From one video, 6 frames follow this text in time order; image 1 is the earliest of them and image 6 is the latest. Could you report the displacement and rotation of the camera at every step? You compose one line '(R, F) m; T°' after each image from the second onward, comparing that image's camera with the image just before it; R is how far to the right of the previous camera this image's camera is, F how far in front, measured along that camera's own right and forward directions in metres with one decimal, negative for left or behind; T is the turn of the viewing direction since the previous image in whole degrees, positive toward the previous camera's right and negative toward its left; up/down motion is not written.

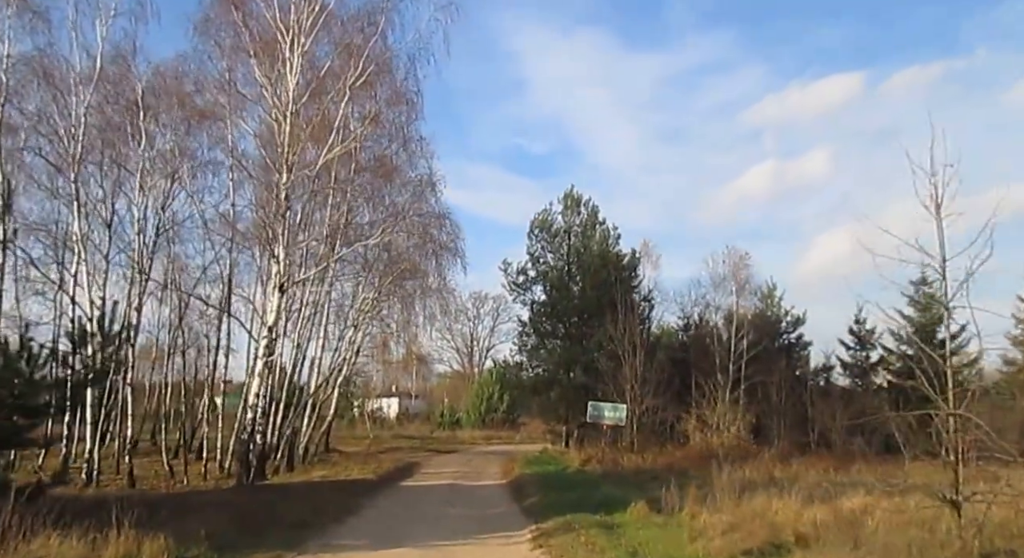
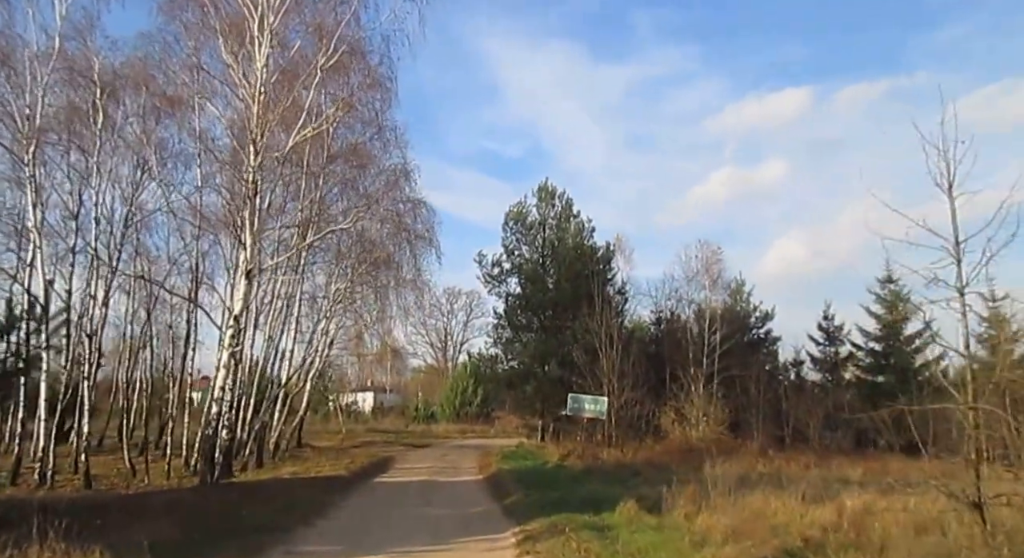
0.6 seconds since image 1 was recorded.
(-0.1, +0.7) m; +2°
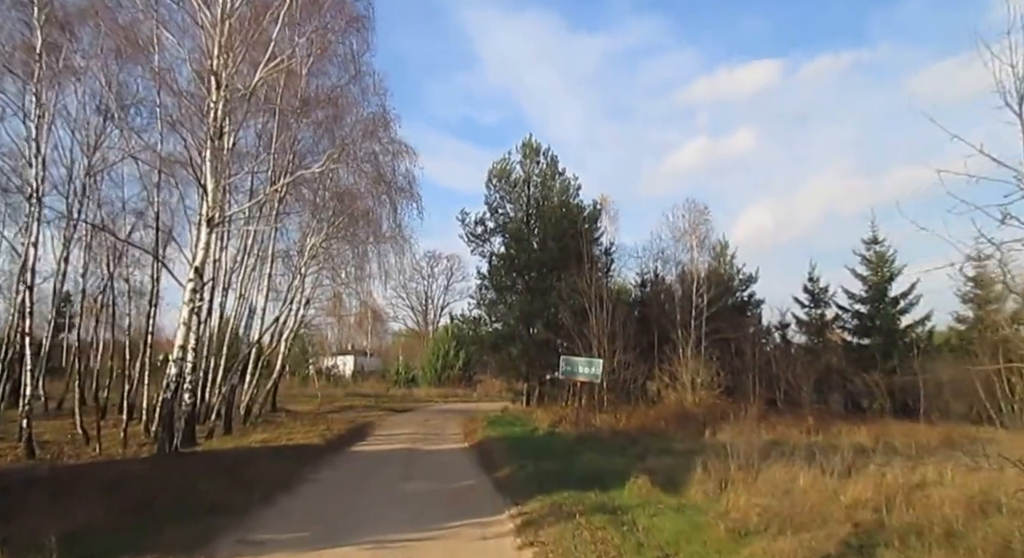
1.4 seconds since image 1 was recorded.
(-0.2, +1.5) m; +2°
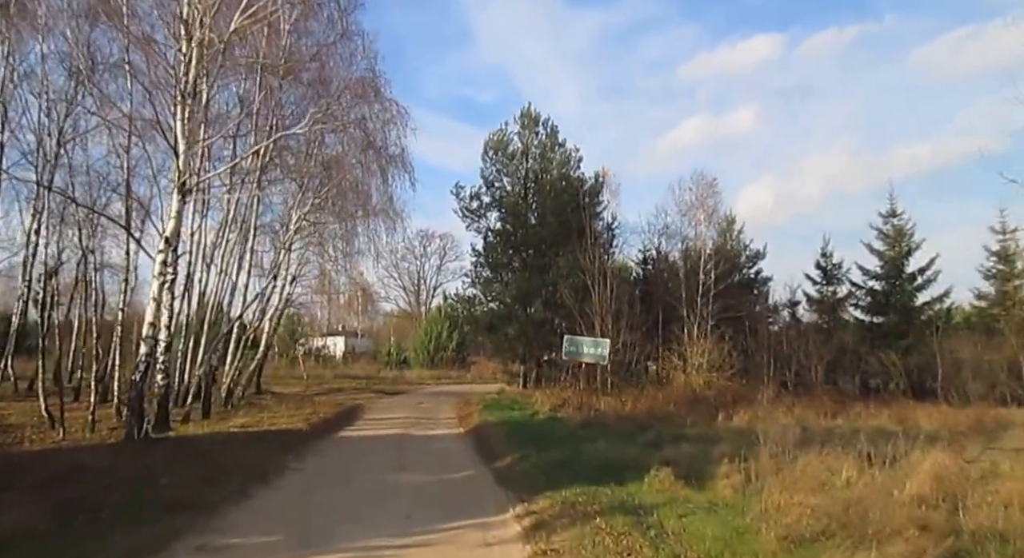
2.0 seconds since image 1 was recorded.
(-0.2, +1.4) m; +1°
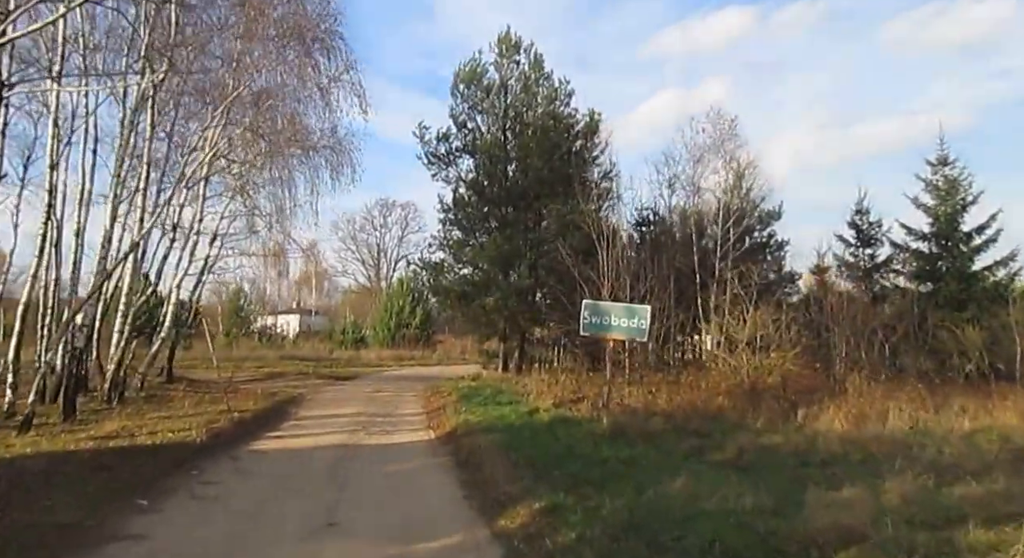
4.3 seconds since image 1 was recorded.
(-0.5, +5.4) m; +3°
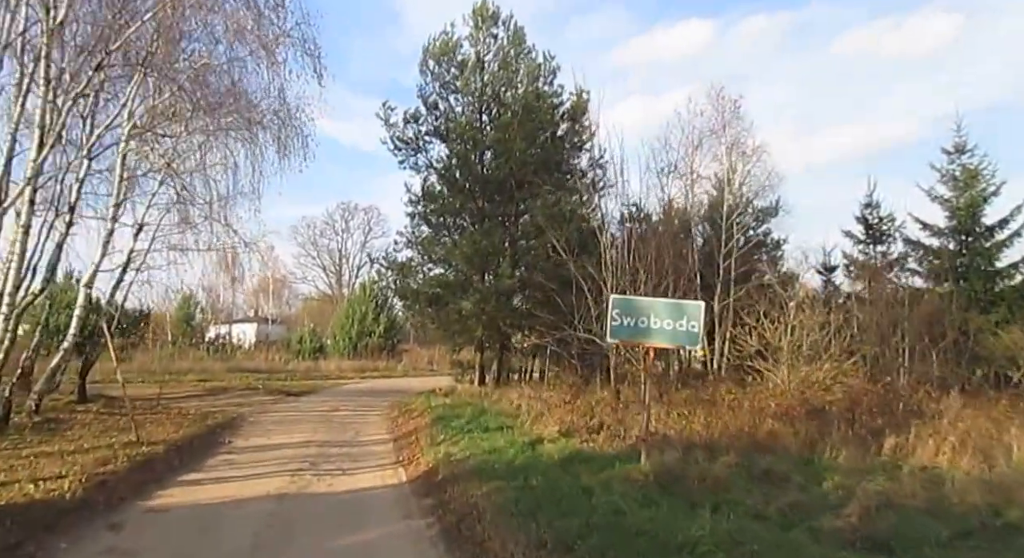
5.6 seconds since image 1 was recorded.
(-0.5, +3.1) m; +3°
